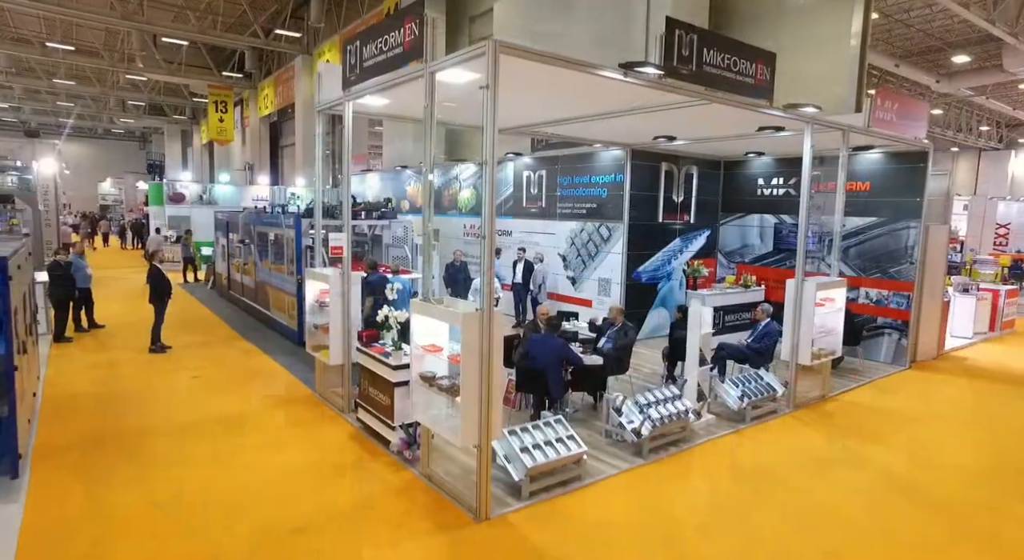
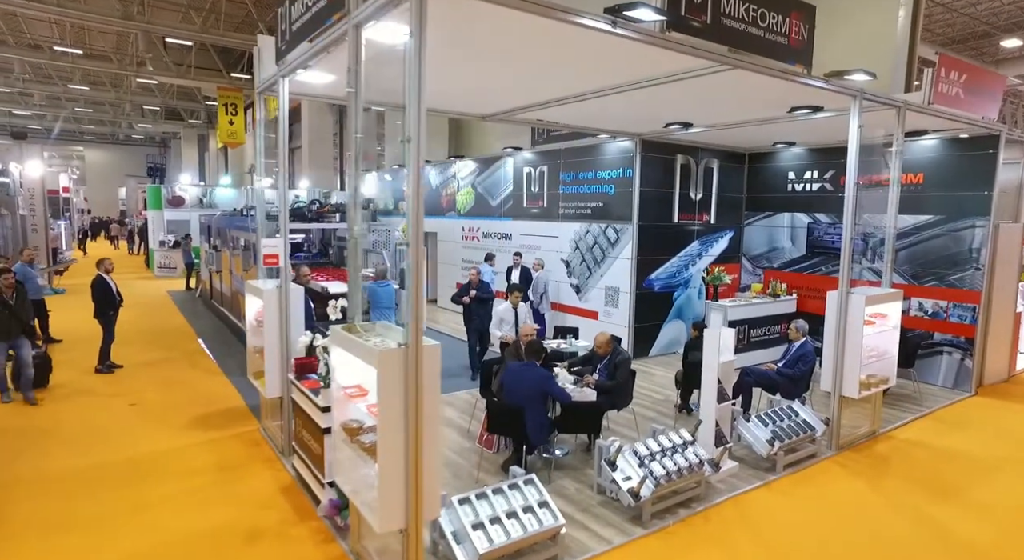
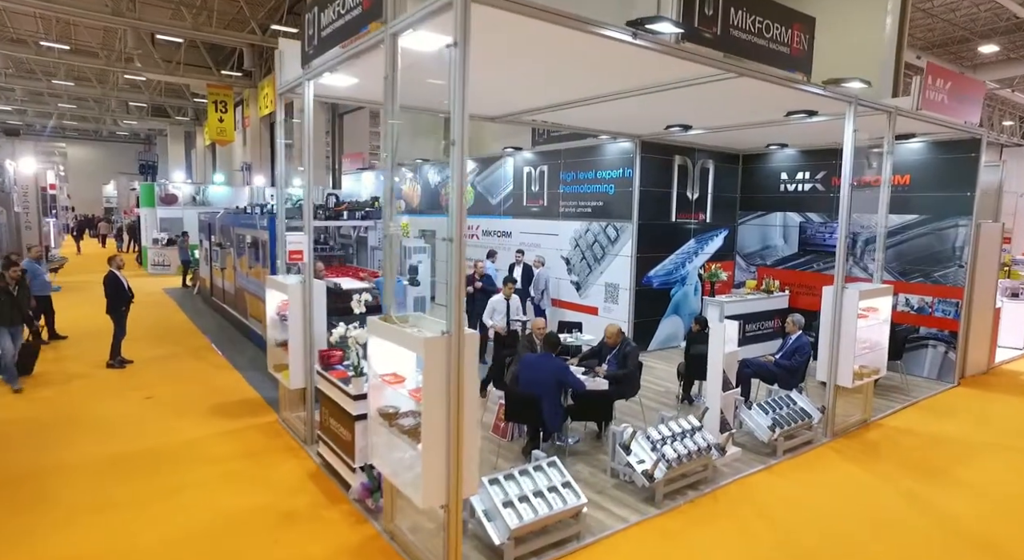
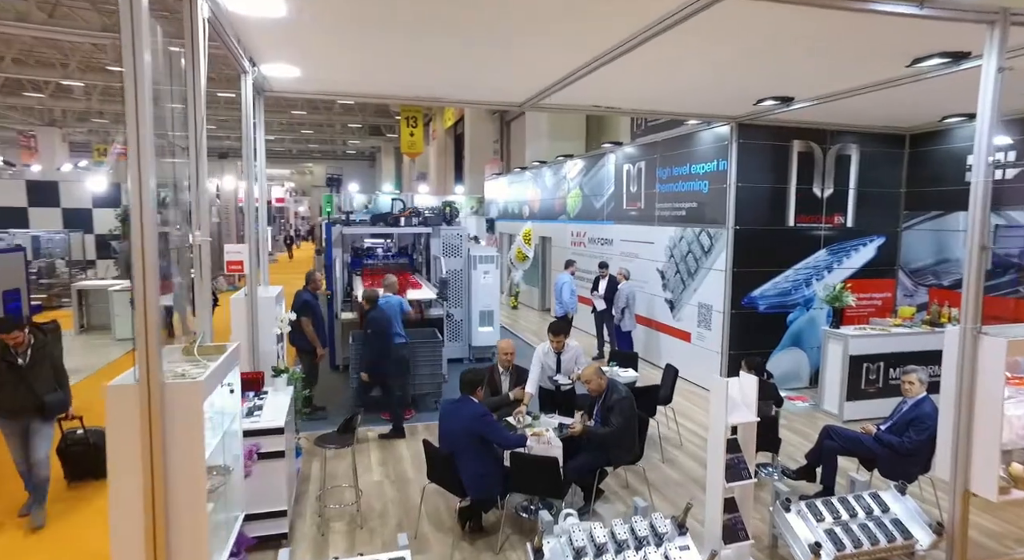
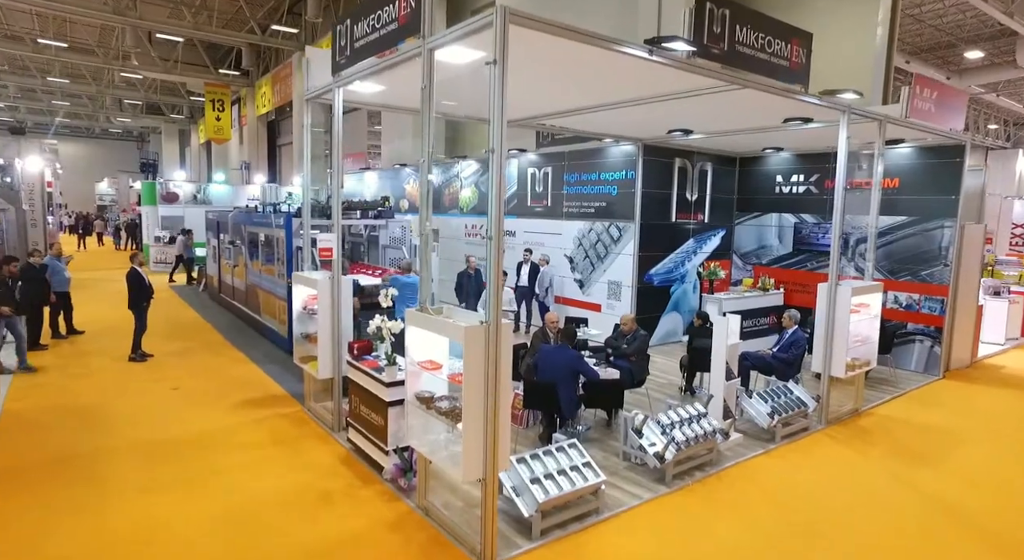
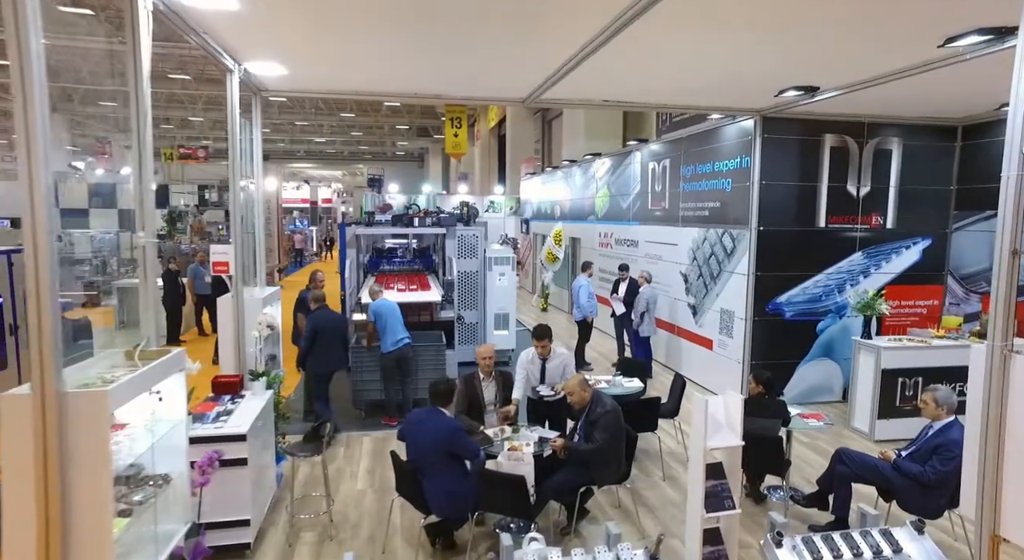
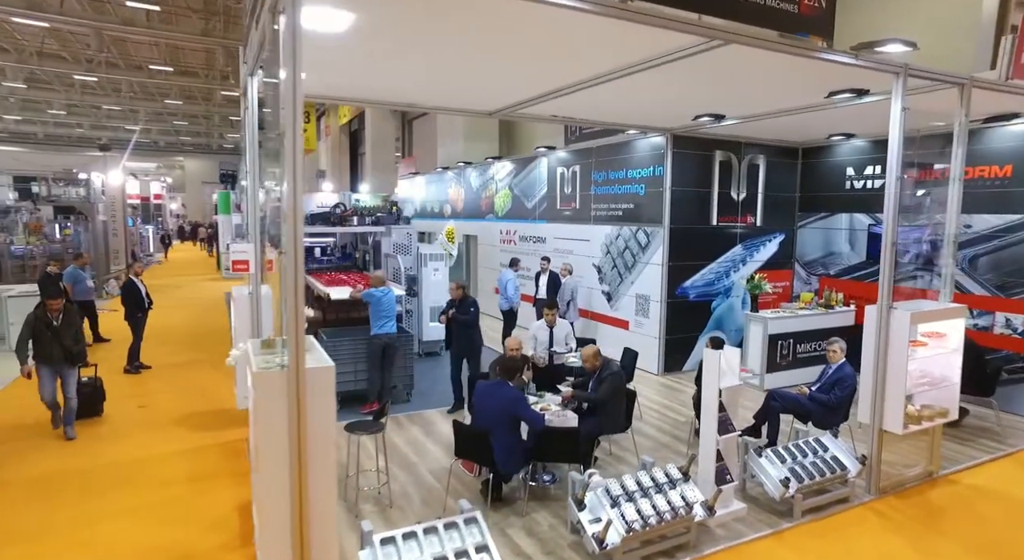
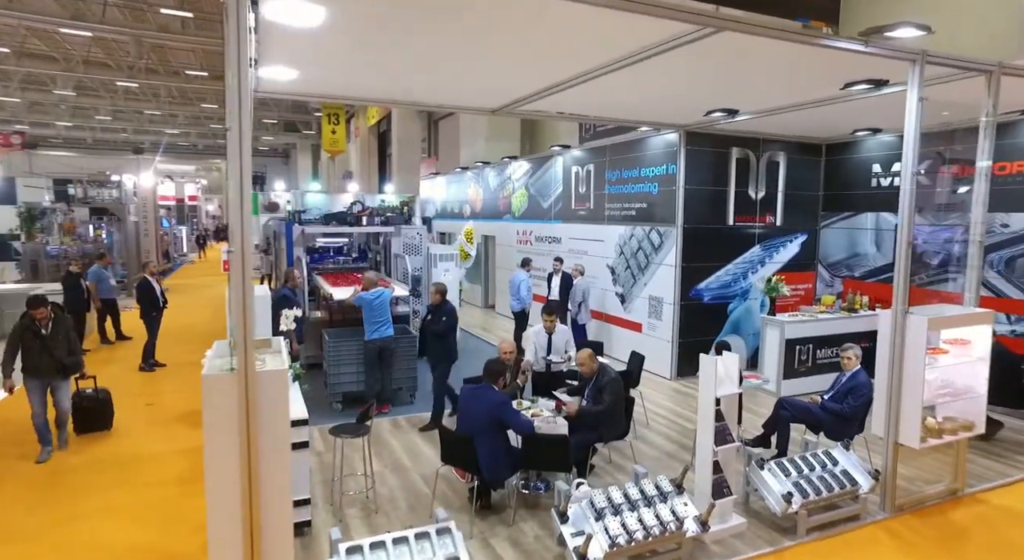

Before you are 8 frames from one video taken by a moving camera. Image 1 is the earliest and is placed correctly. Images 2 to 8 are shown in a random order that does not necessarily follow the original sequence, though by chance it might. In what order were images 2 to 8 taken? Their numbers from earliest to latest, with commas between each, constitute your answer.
5, 3, 2, 7, 8, 4, 6
